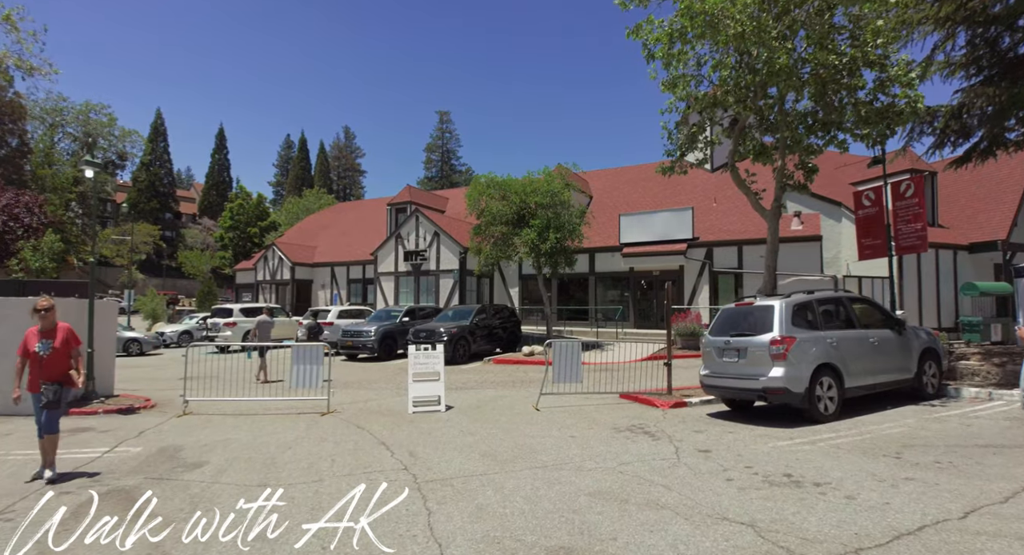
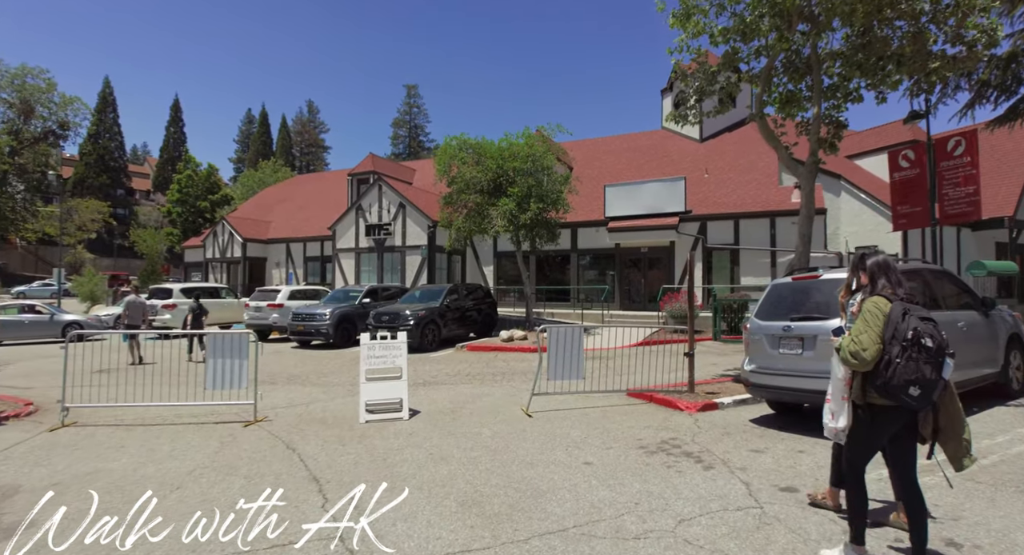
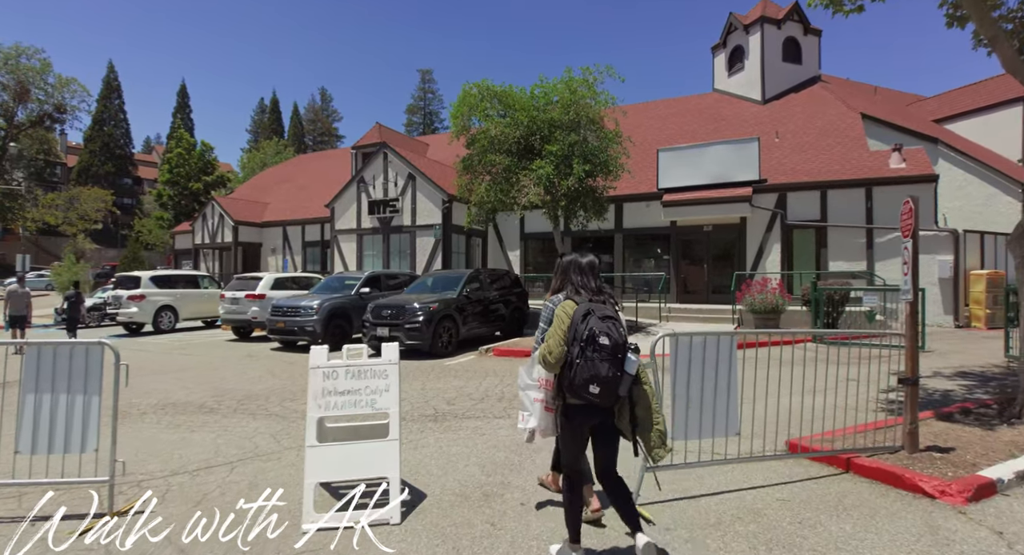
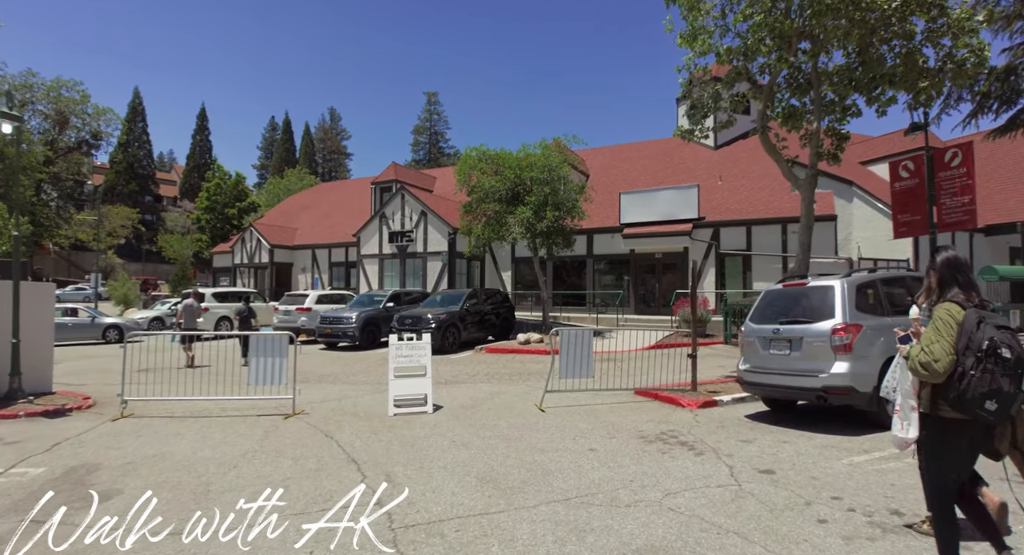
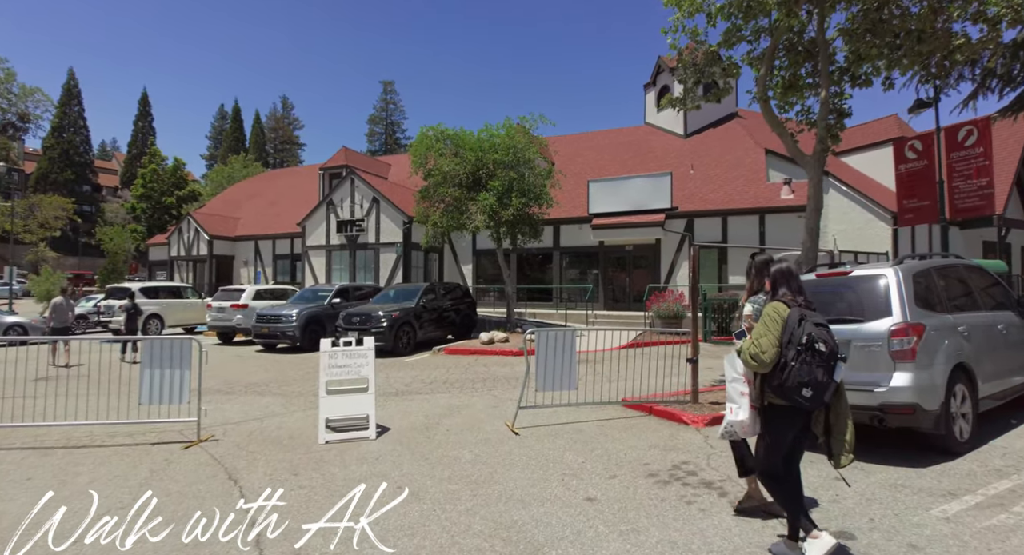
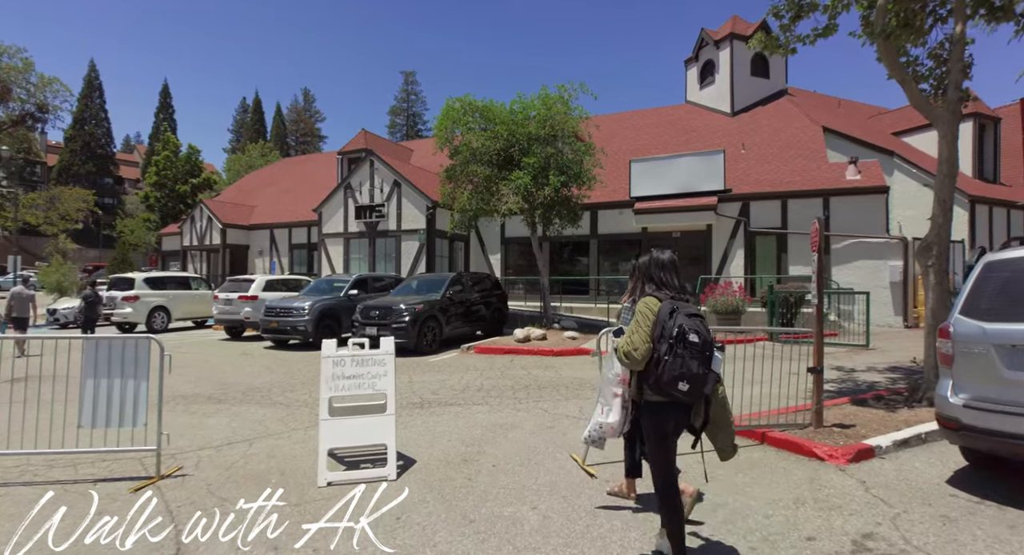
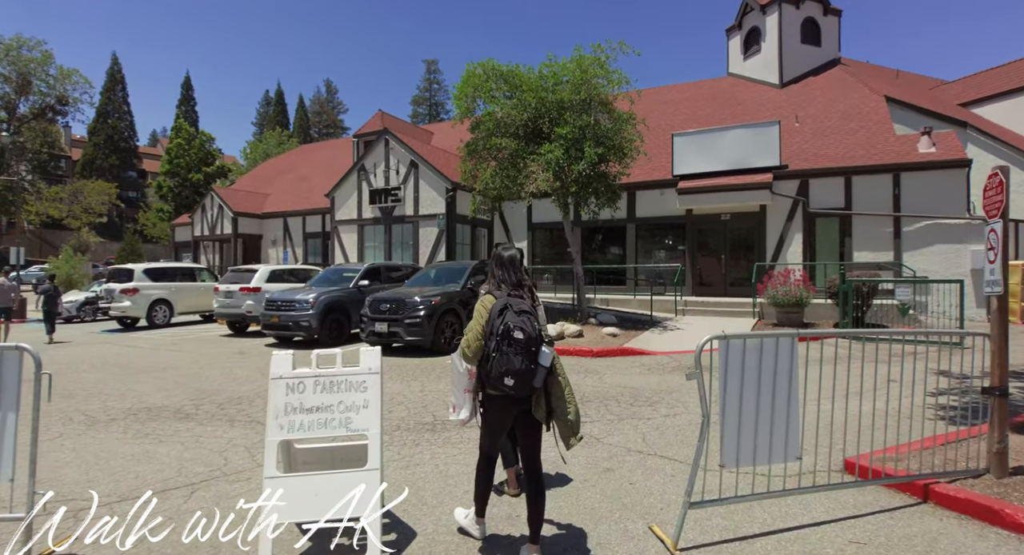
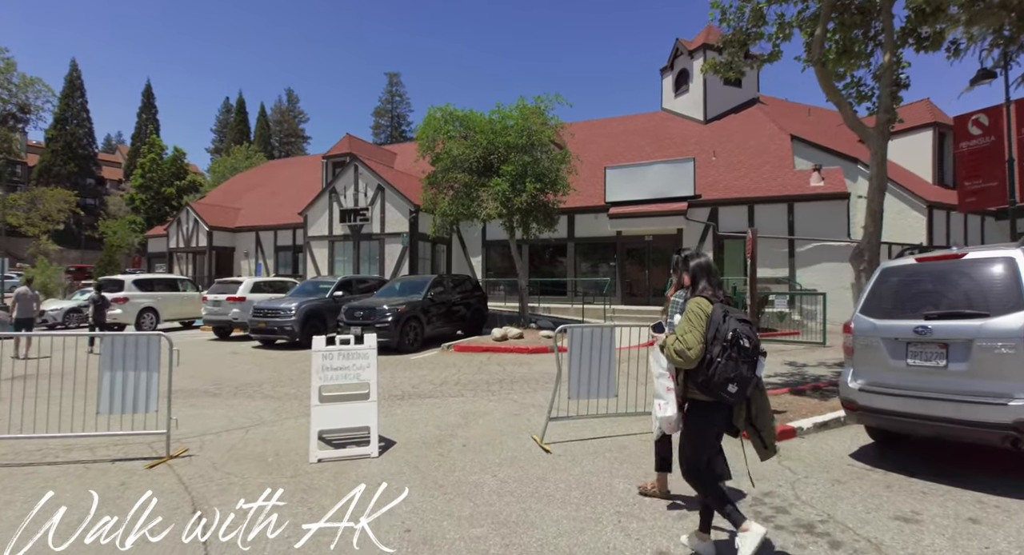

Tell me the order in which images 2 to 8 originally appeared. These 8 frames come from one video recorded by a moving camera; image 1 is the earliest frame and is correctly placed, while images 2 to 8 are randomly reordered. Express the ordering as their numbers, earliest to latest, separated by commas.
4, 2, 5, 8, 6, 3, 7
